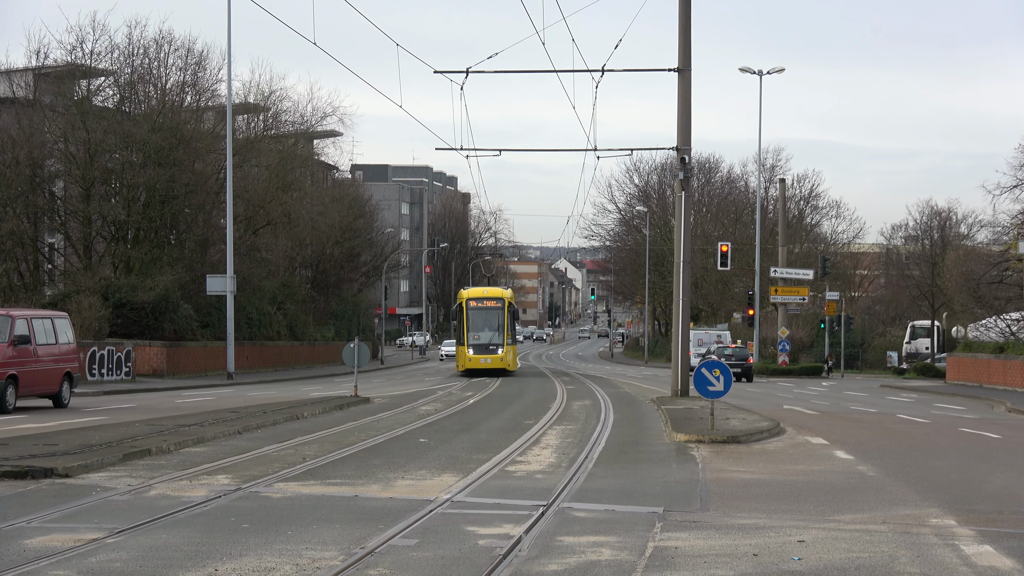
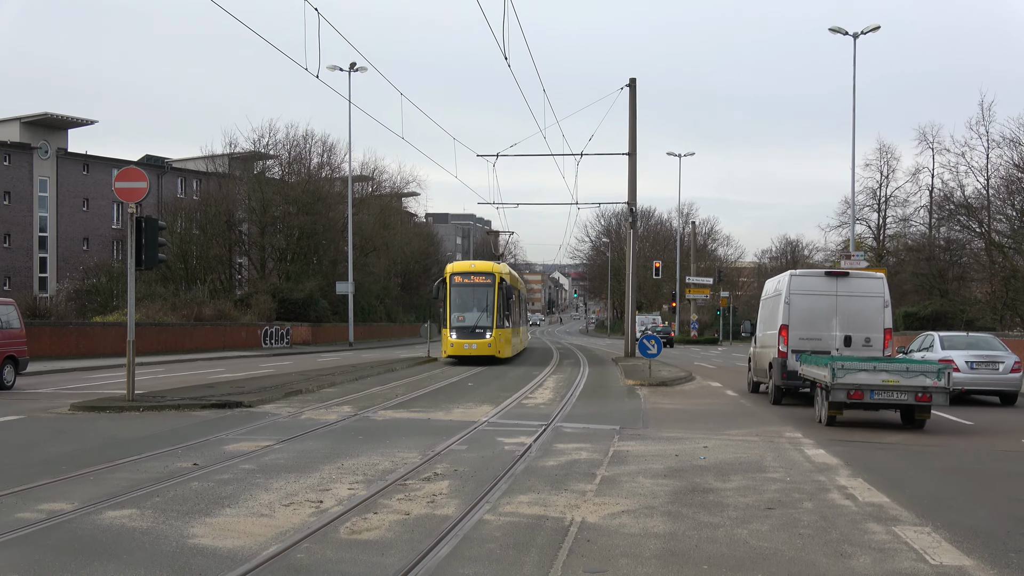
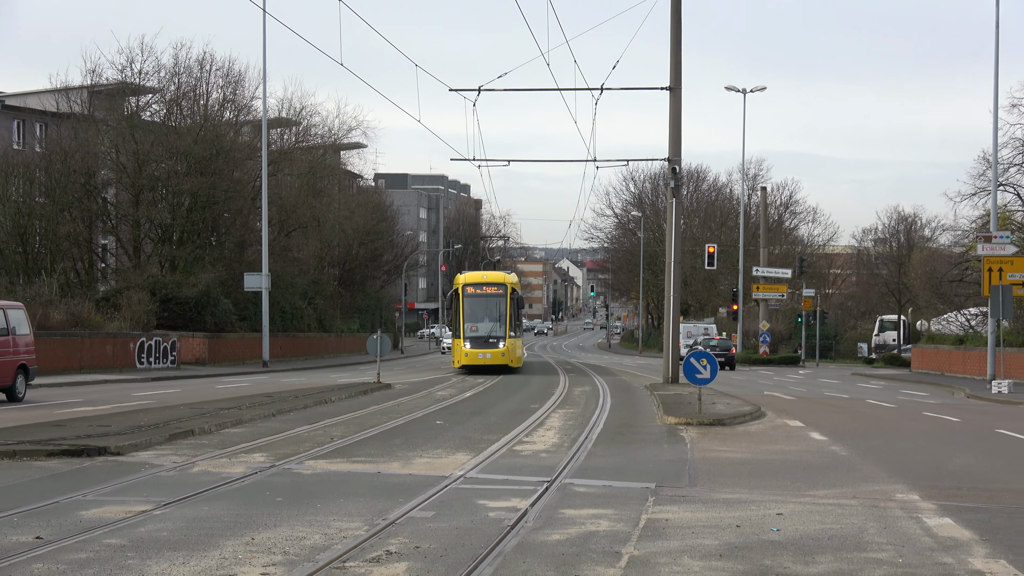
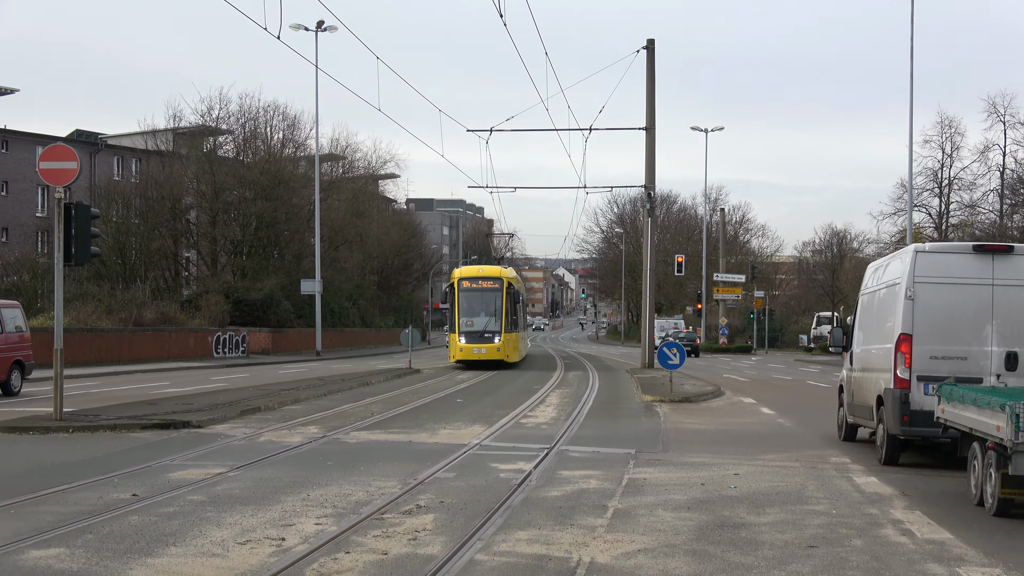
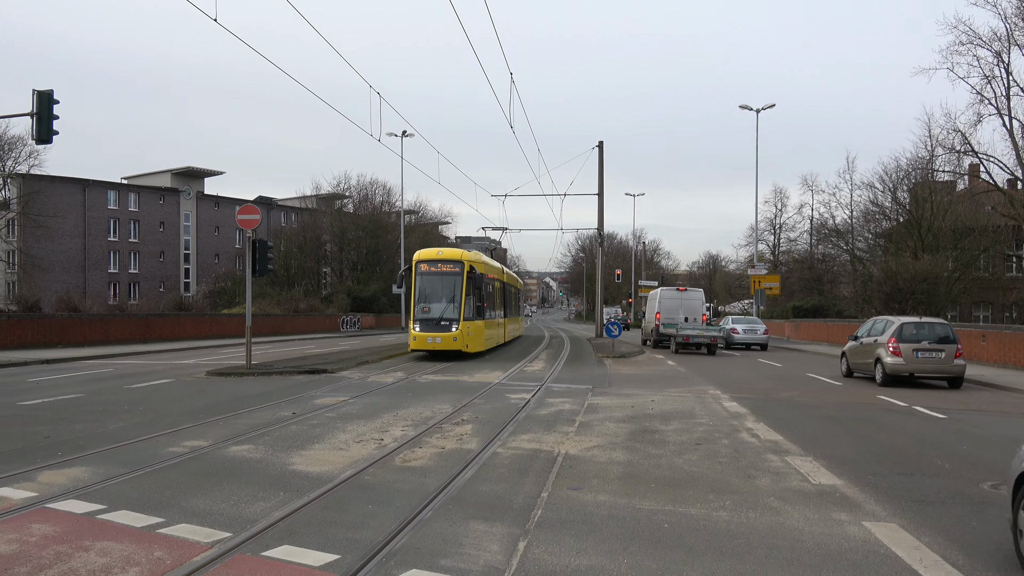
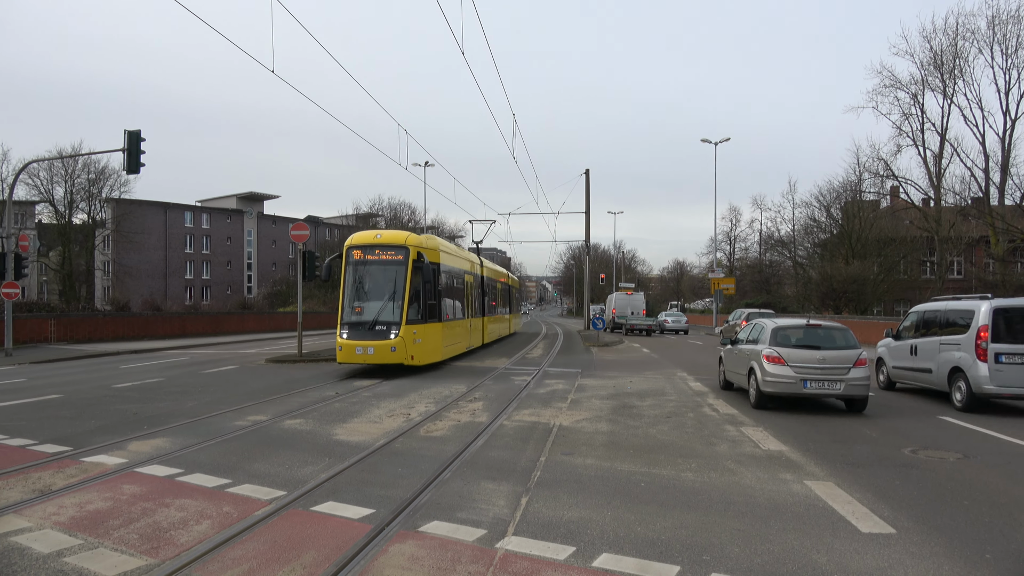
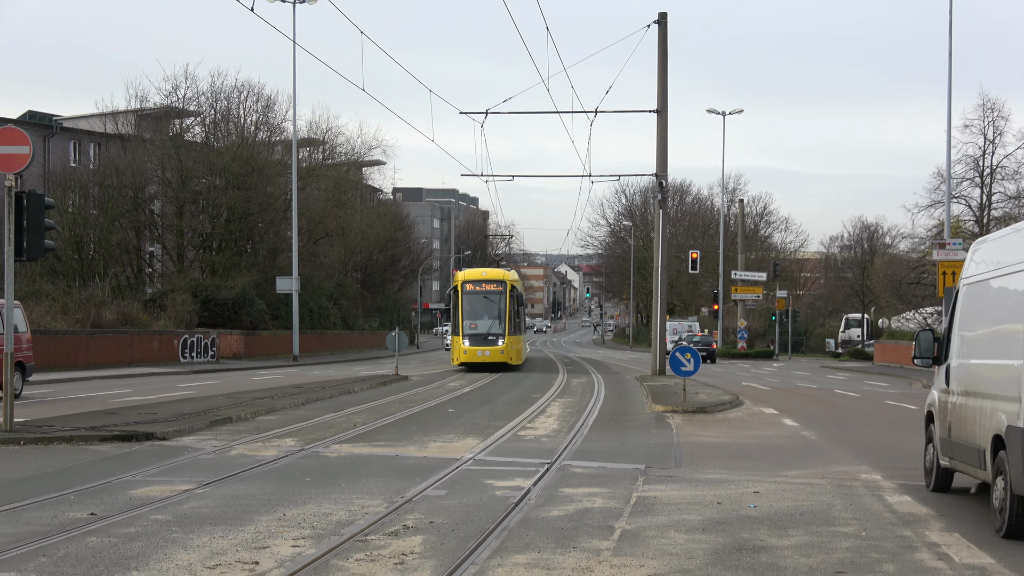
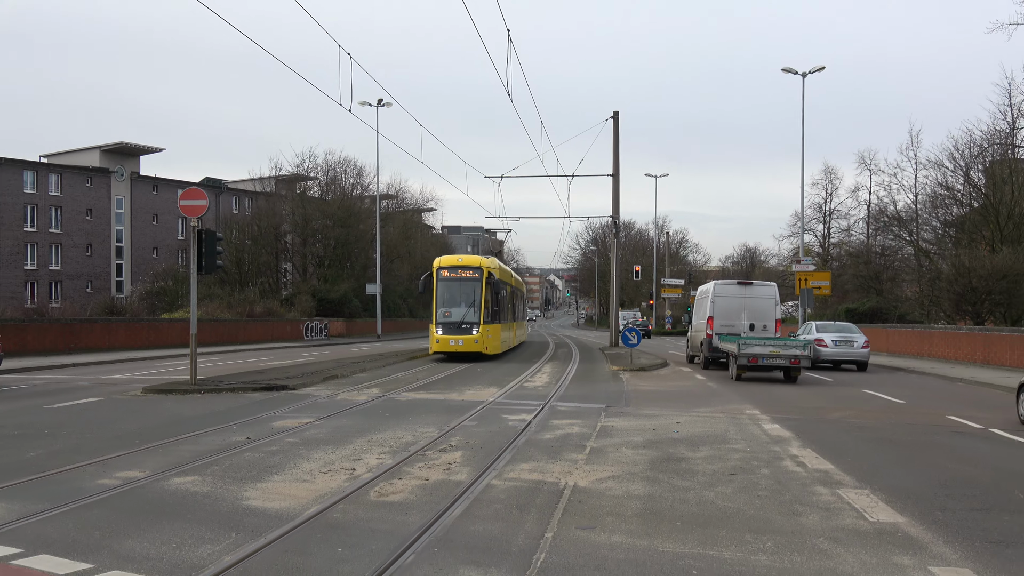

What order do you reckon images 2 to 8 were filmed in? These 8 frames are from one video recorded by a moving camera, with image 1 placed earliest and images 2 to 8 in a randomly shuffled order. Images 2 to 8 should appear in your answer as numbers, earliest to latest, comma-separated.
3, 7, 4, 2, 8, 5, 6
